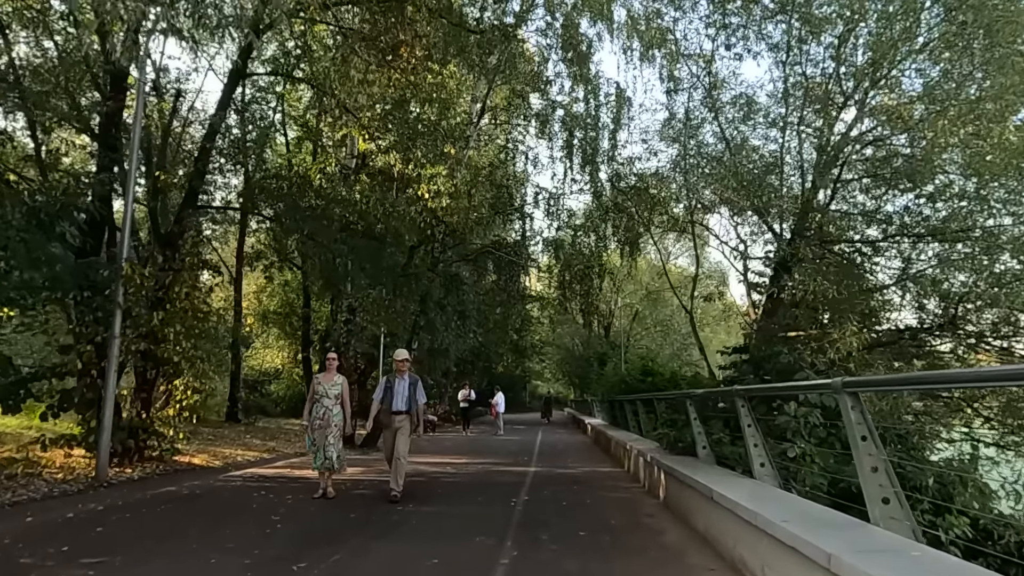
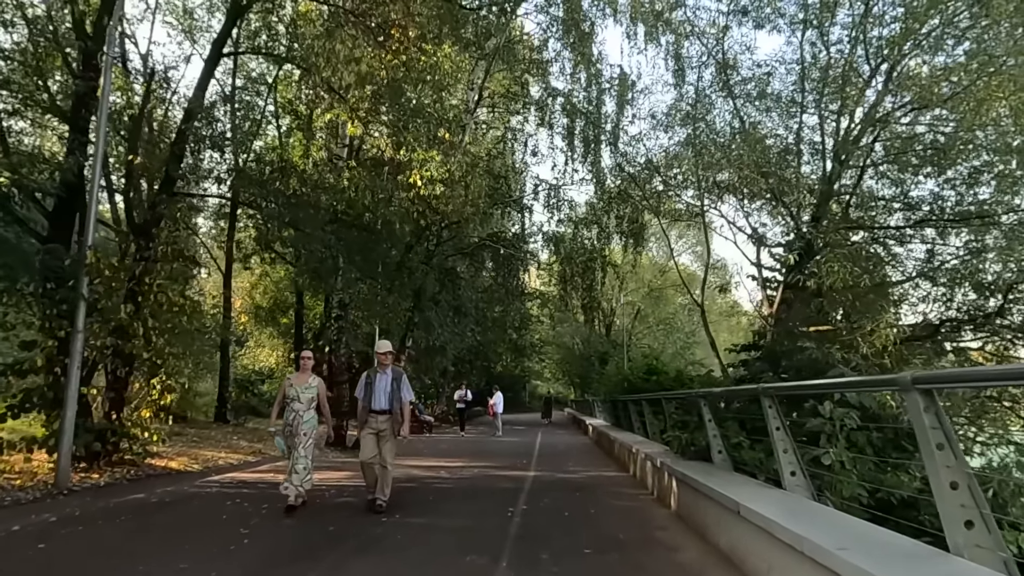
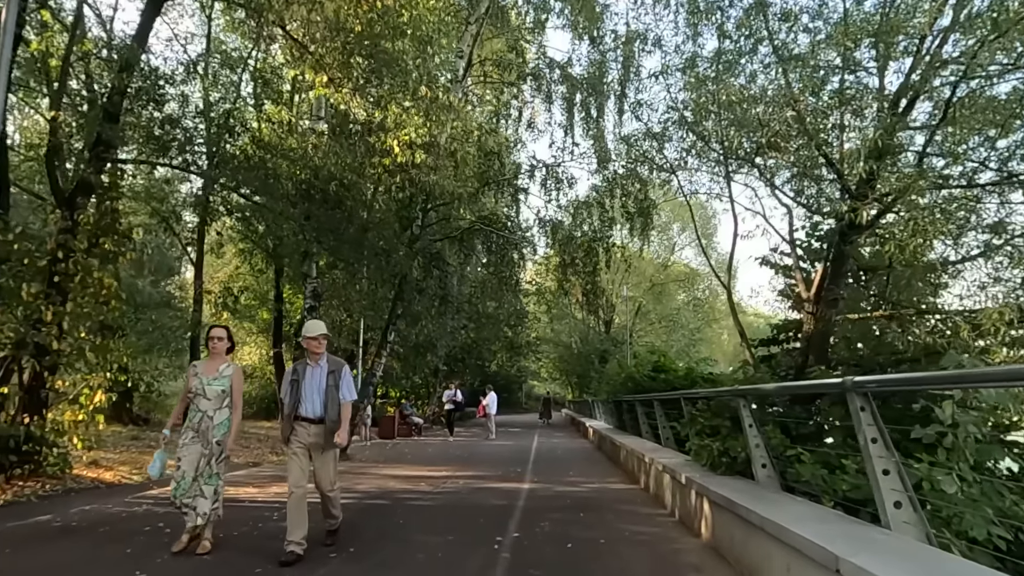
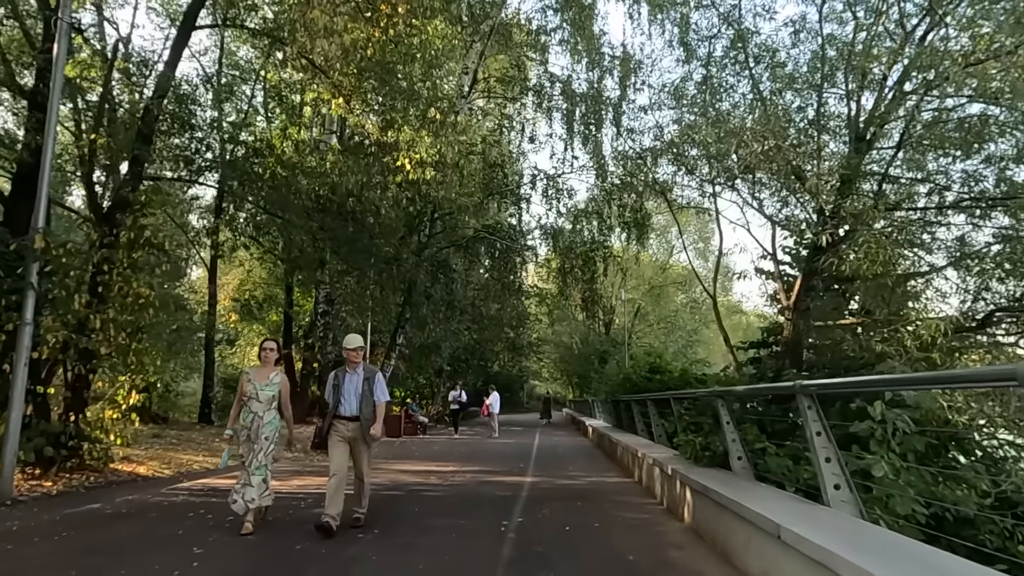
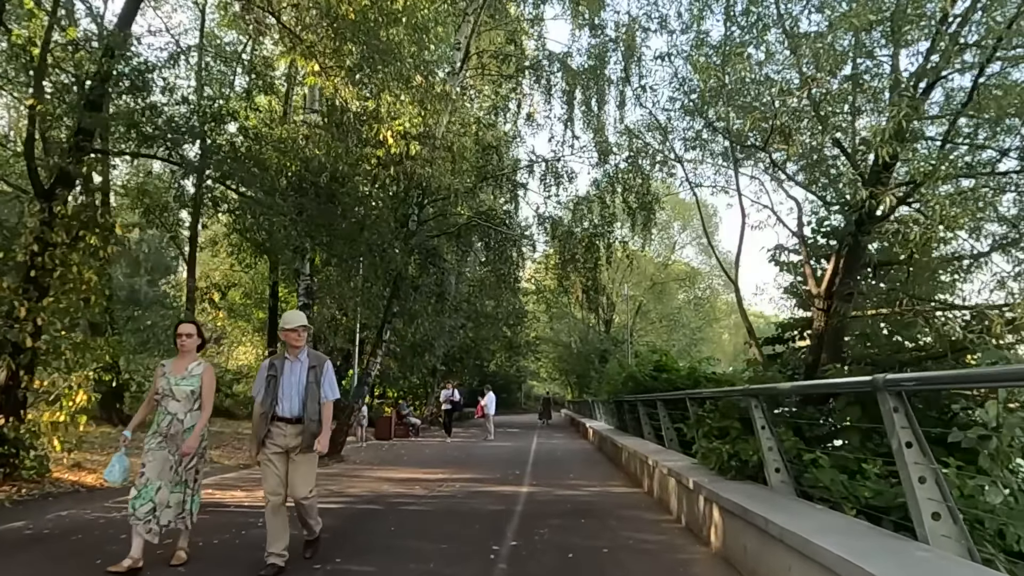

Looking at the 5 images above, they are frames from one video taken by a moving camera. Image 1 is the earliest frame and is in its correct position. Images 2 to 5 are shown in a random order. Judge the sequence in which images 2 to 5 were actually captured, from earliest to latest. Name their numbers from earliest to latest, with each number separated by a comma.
2, 4, 3, 5
